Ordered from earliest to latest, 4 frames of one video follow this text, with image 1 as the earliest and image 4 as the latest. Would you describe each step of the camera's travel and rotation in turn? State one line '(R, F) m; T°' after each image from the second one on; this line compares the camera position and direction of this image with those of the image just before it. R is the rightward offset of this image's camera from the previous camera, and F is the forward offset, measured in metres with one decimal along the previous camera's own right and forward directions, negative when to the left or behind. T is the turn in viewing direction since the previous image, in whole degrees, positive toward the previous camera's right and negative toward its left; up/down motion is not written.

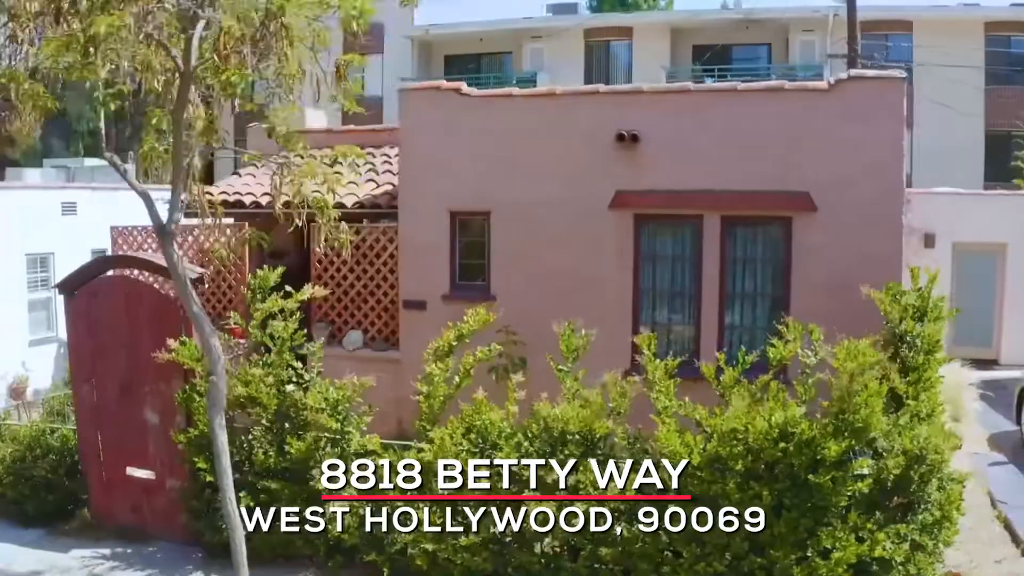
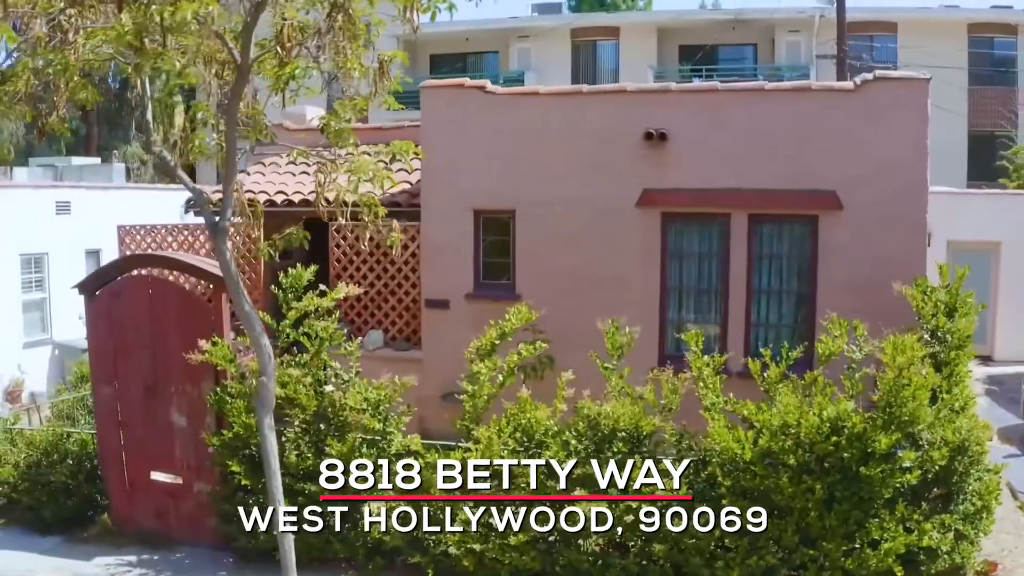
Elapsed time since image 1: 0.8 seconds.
(-0.7, 0.0) m; +3°
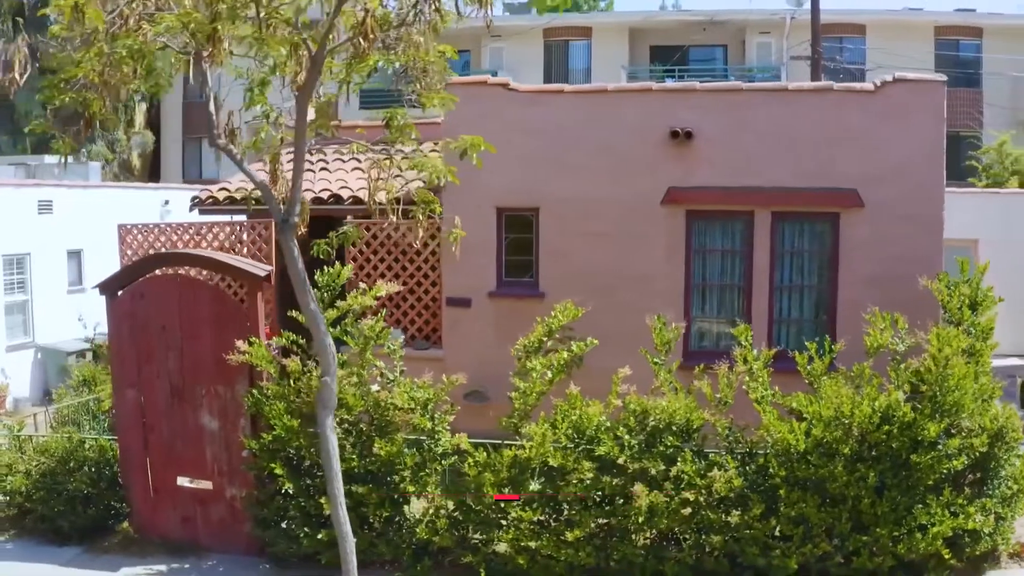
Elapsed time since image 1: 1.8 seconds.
(-0.9, 0.0) m; +4°
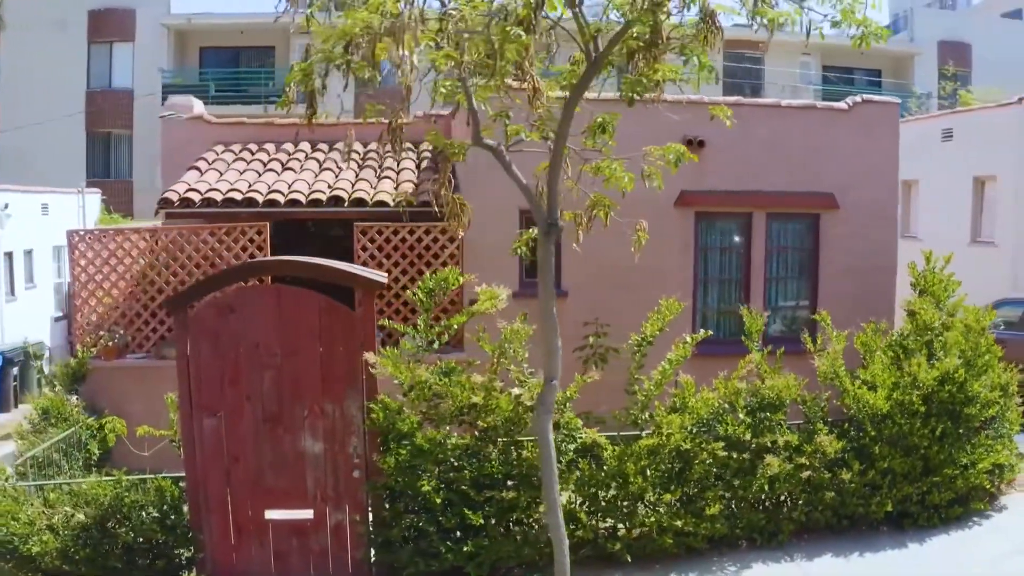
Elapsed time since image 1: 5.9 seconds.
(-3.8, +0.6) m; +23°
